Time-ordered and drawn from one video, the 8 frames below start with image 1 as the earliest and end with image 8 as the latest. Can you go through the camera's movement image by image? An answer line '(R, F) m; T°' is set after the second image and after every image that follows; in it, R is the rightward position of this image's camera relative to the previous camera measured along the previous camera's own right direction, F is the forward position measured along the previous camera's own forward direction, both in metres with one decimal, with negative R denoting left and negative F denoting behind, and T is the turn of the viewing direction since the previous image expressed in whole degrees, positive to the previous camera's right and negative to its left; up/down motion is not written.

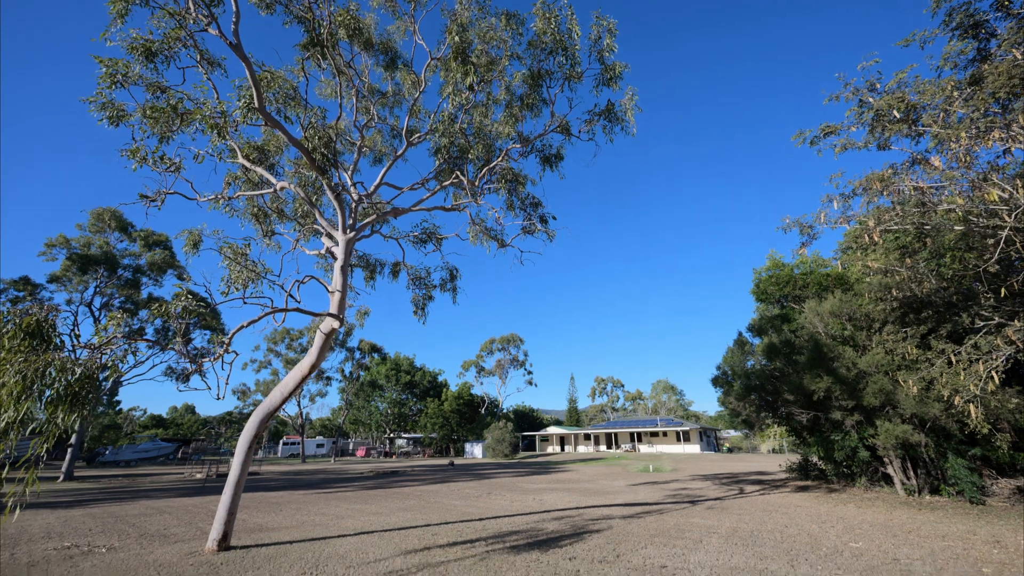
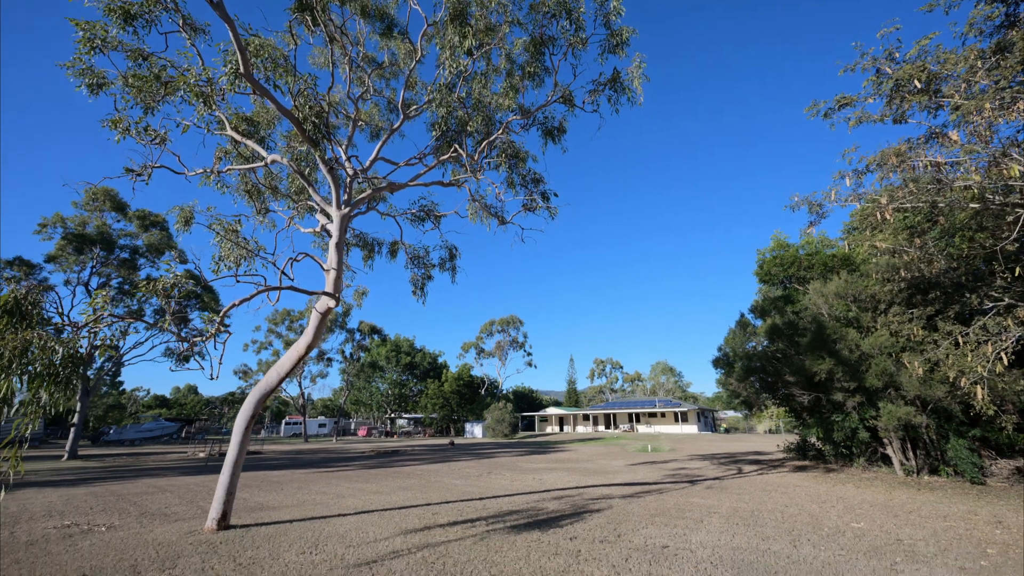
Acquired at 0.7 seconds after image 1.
(0.0, +0.2) m; 0°
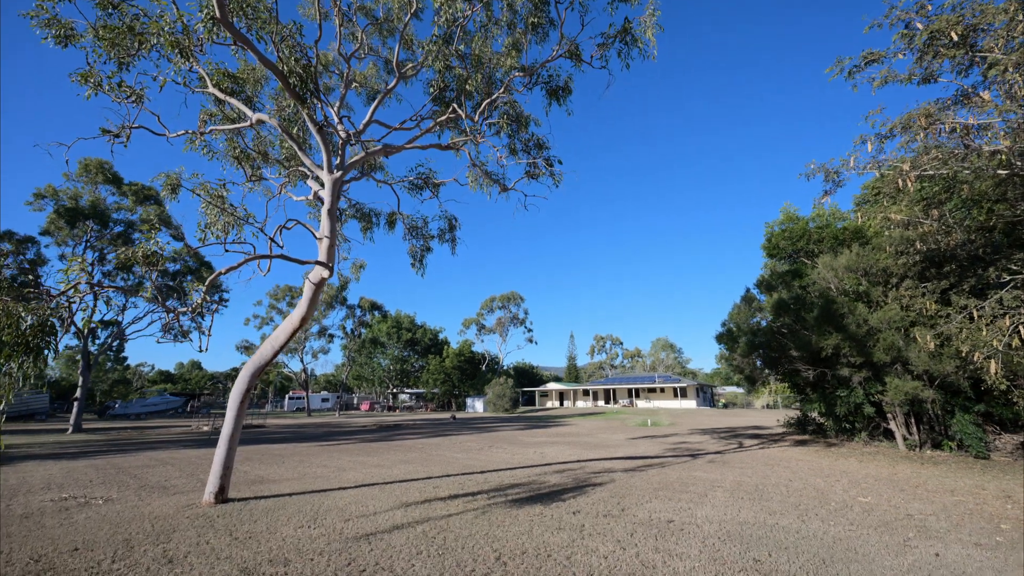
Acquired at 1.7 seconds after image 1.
(0.0, +0.3) m; 0°
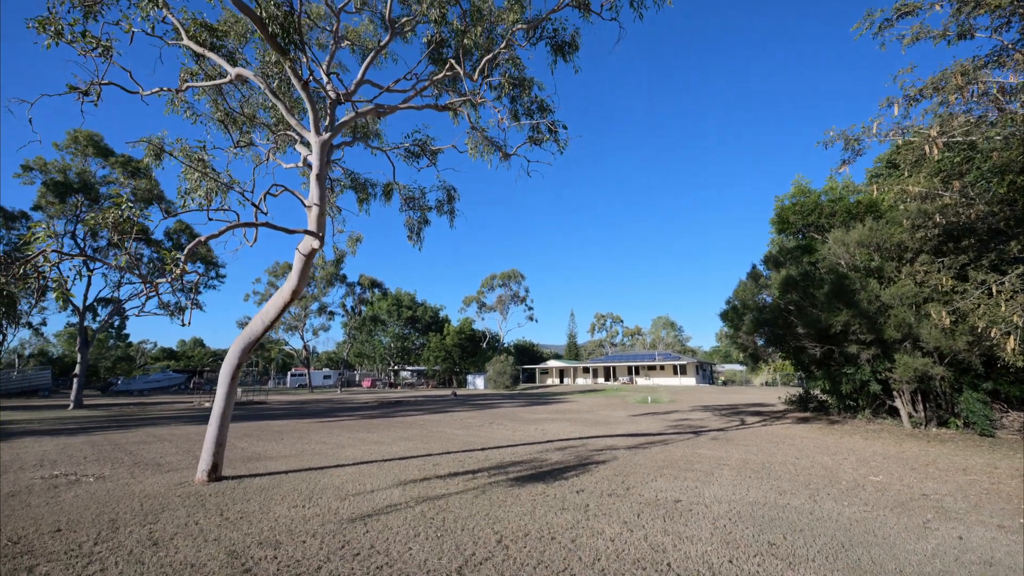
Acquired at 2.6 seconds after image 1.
(0.0, +0.4) m; 0°
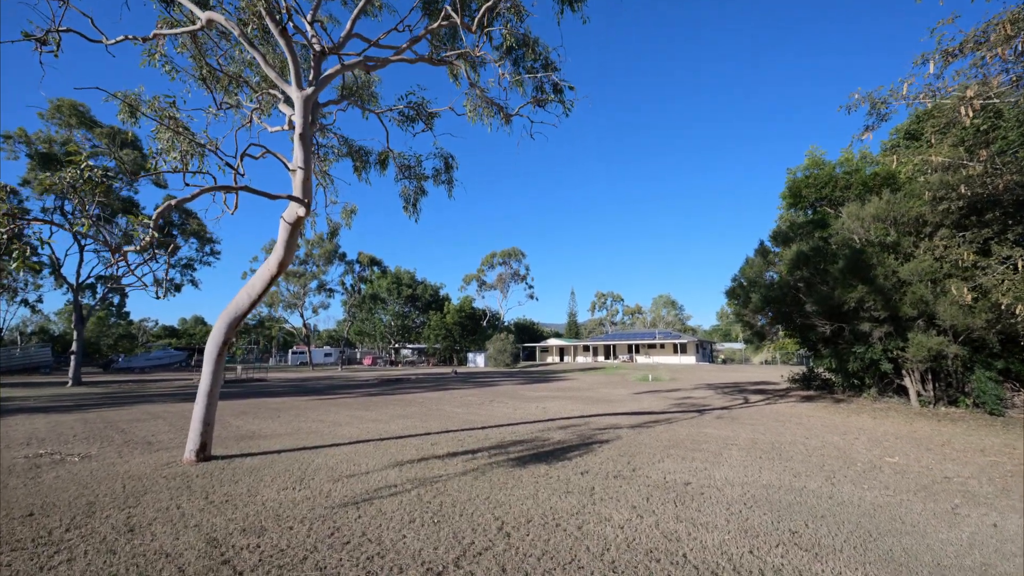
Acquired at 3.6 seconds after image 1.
(0.0, +0.4) m; 0°
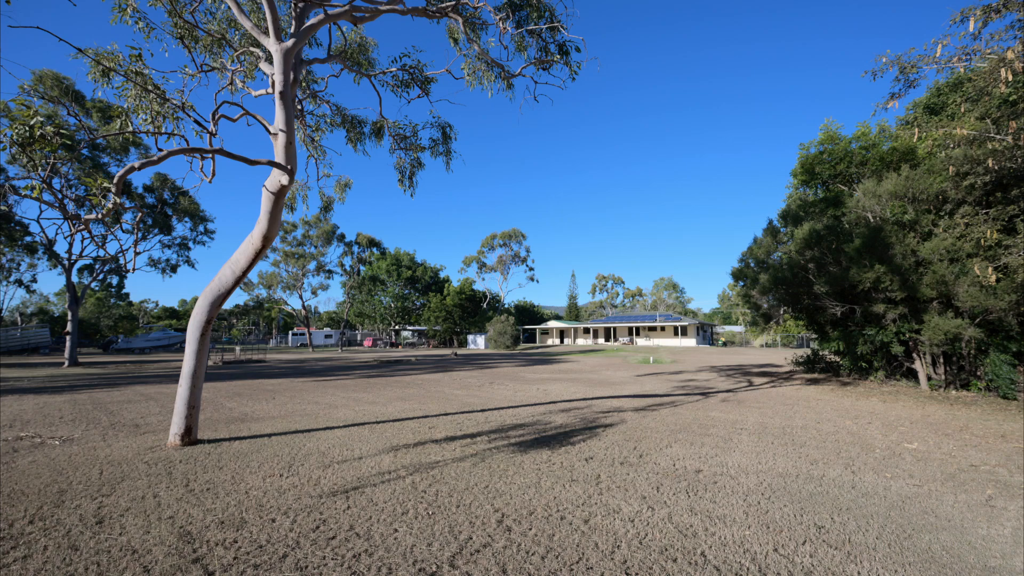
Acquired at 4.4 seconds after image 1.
(0.0, +0.4) m; 0°
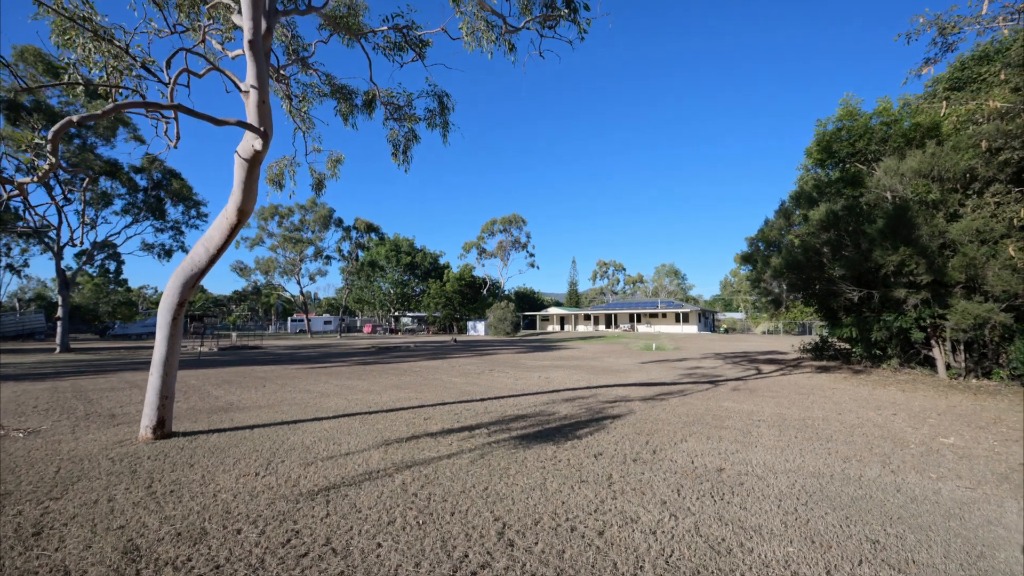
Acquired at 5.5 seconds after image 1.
(0.0, +0.6) m; 0°
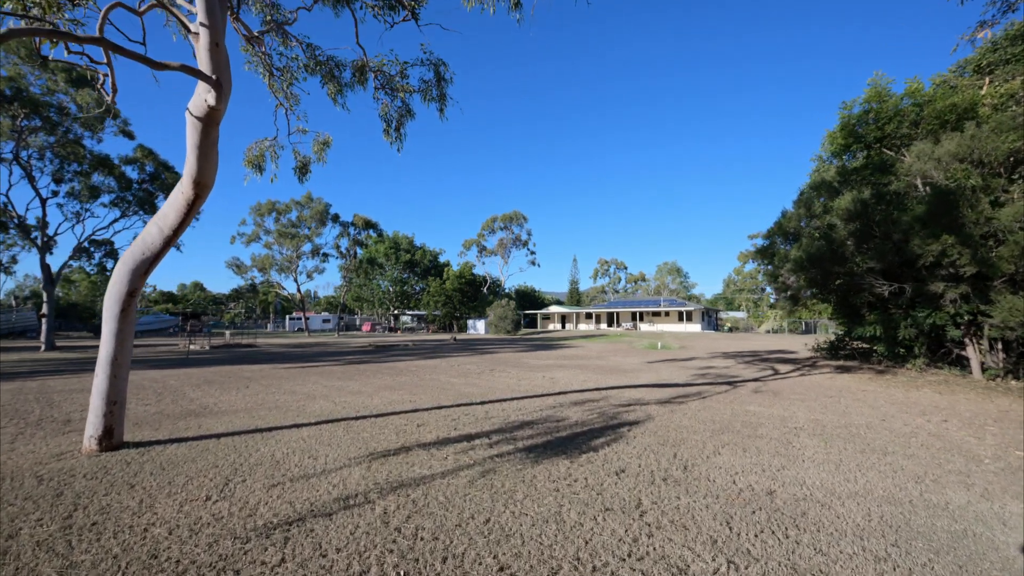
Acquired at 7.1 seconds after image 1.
(-0.1, +0.9) m; 0°
